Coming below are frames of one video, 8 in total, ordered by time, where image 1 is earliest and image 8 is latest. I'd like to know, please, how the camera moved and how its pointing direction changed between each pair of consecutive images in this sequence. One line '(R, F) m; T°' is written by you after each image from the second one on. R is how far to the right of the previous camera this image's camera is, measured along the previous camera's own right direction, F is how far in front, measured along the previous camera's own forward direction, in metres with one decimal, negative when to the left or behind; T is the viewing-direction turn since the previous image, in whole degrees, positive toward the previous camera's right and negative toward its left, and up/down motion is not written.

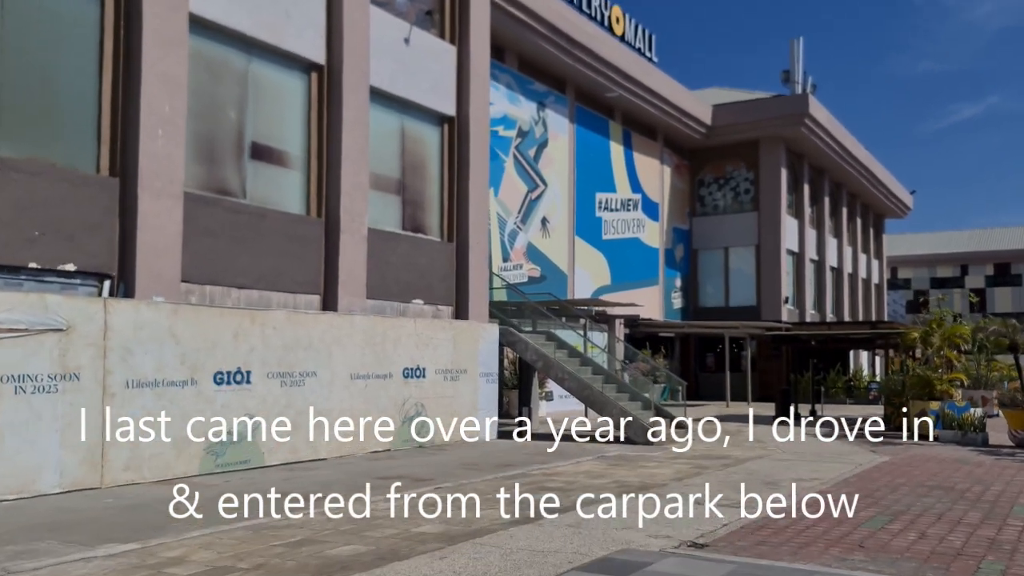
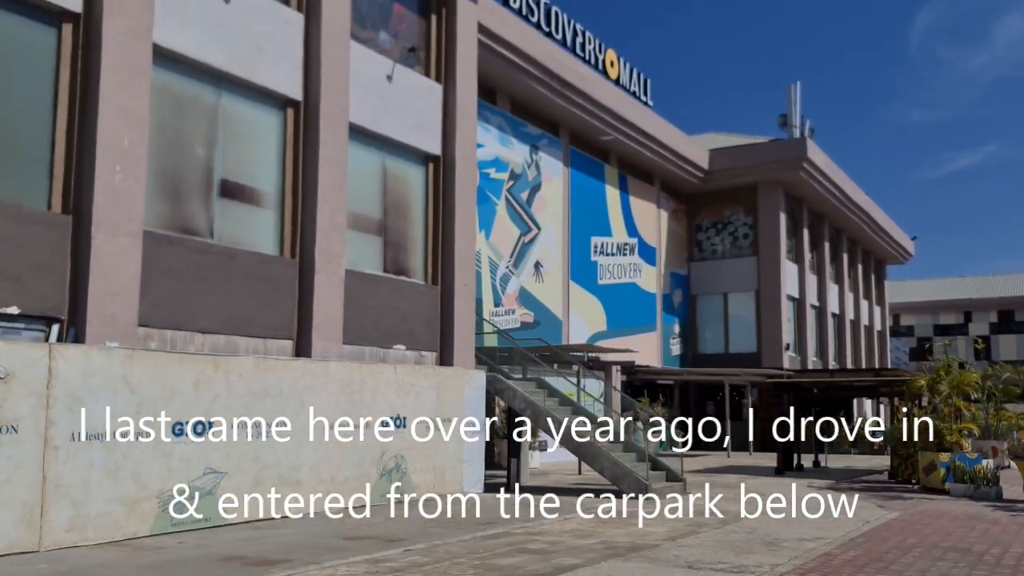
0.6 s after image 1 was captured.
(+0.3, +0.9) m; 0°
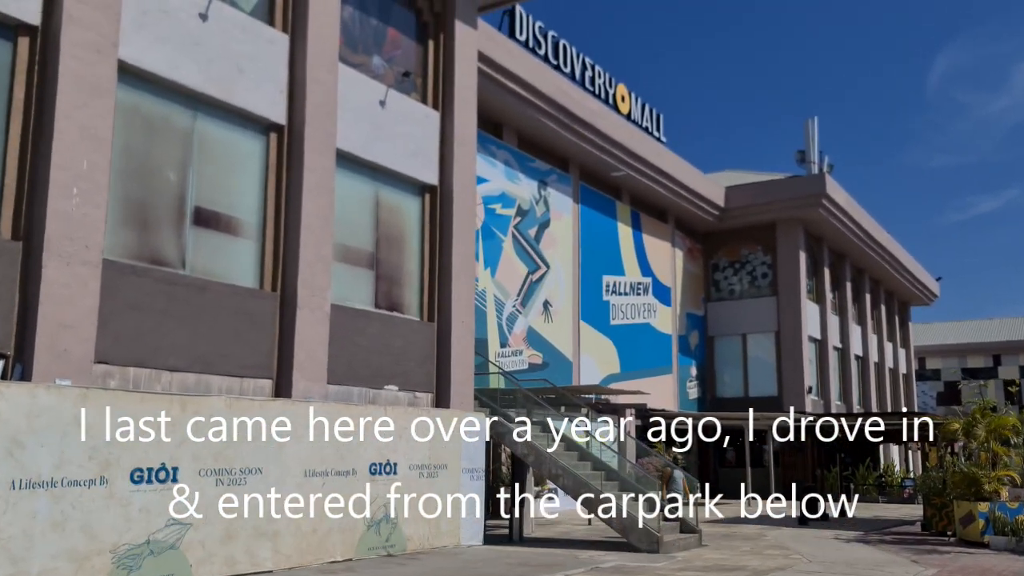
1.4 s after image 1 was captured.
(+0.4, +1.2) m; -1°
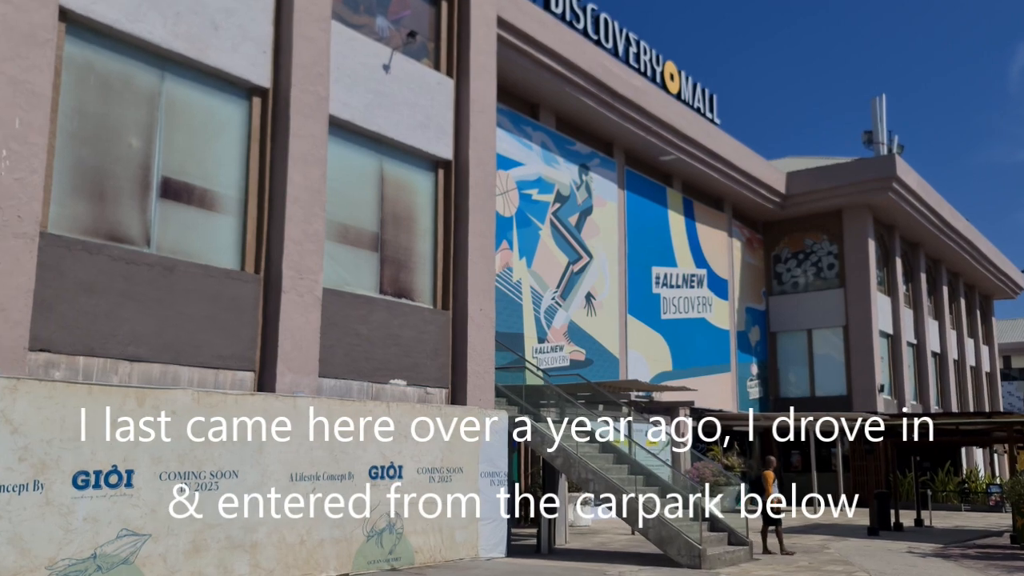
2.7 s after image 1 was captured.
(+0.8, +1.9) m; -4°
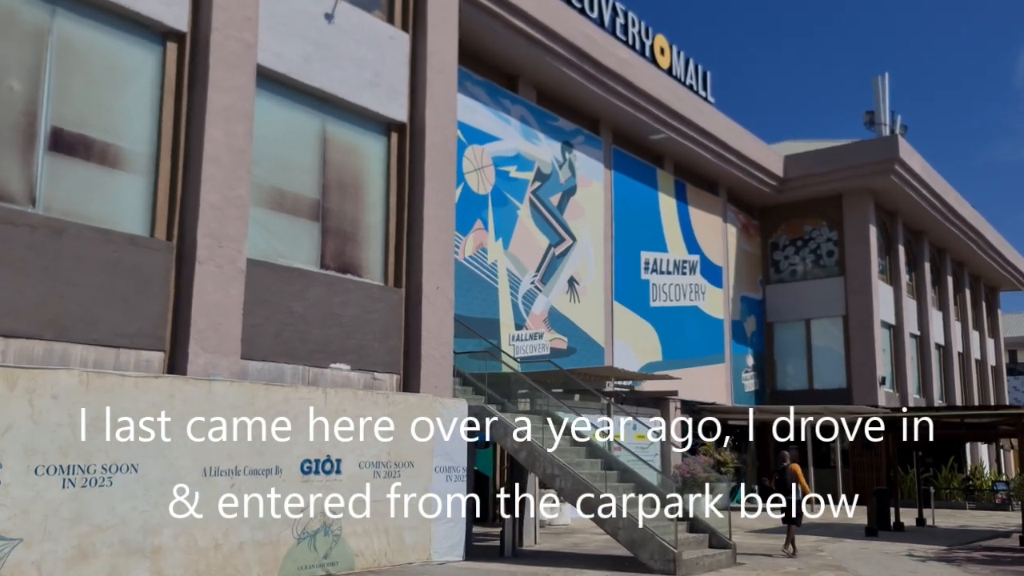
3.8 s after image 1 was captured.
(+0.7, +1.6) m; 0°
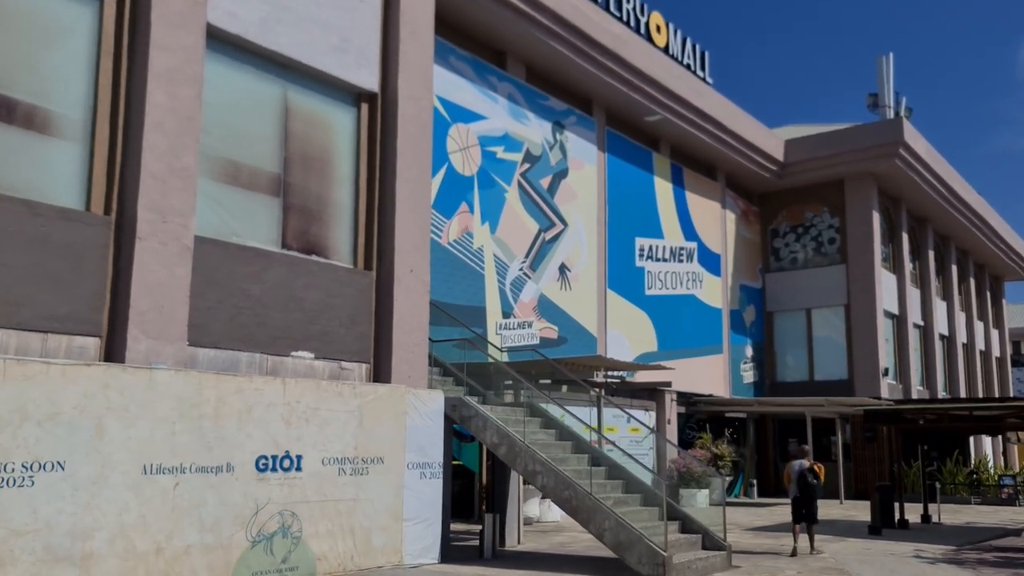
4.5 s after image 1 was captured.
(+0.3, +1.1) m; 0°
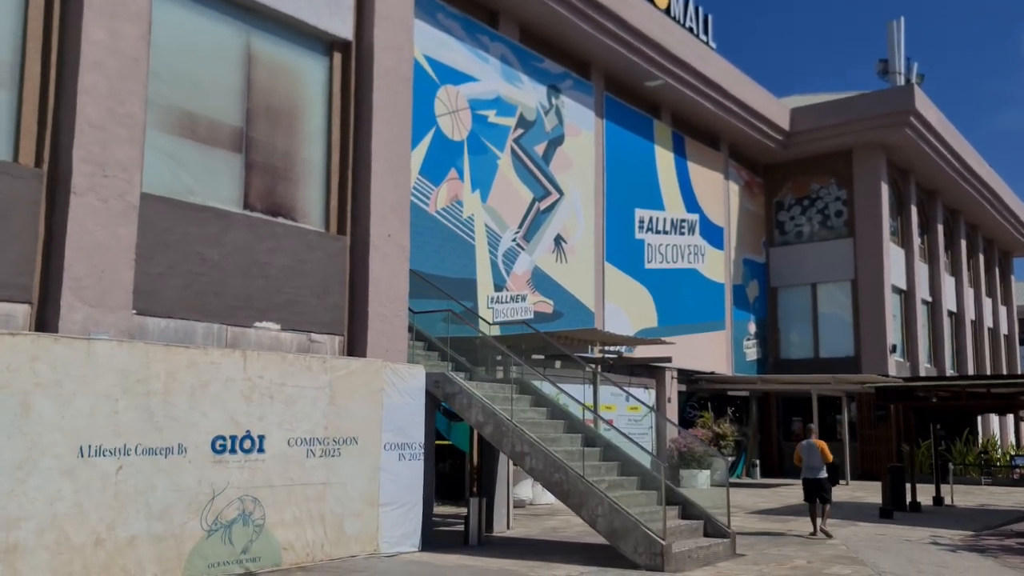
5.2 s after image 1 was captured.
(+0.2, +1.1) m; 0°
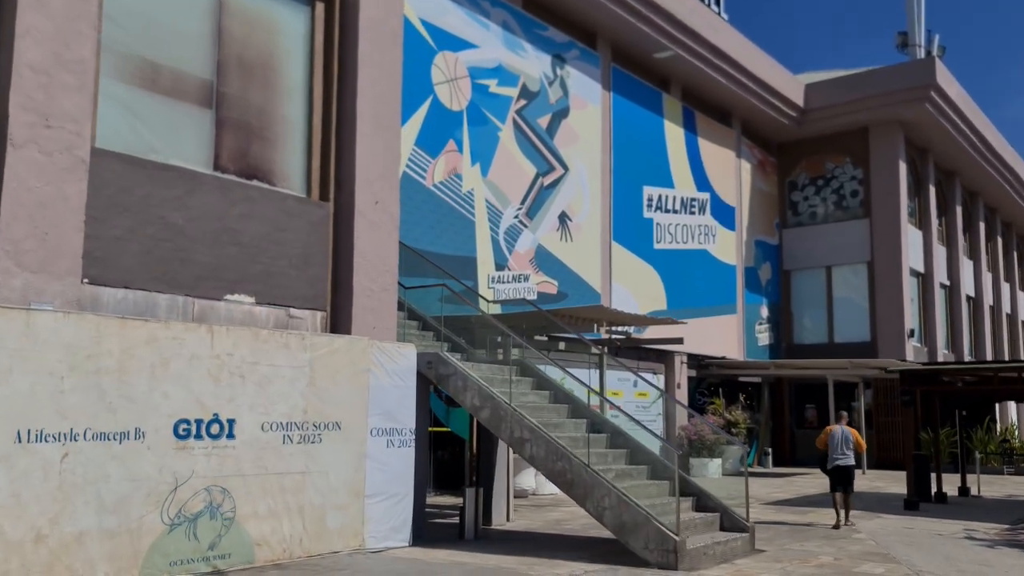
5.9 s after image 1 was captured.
(+0.1, +1.1) m; 0°
